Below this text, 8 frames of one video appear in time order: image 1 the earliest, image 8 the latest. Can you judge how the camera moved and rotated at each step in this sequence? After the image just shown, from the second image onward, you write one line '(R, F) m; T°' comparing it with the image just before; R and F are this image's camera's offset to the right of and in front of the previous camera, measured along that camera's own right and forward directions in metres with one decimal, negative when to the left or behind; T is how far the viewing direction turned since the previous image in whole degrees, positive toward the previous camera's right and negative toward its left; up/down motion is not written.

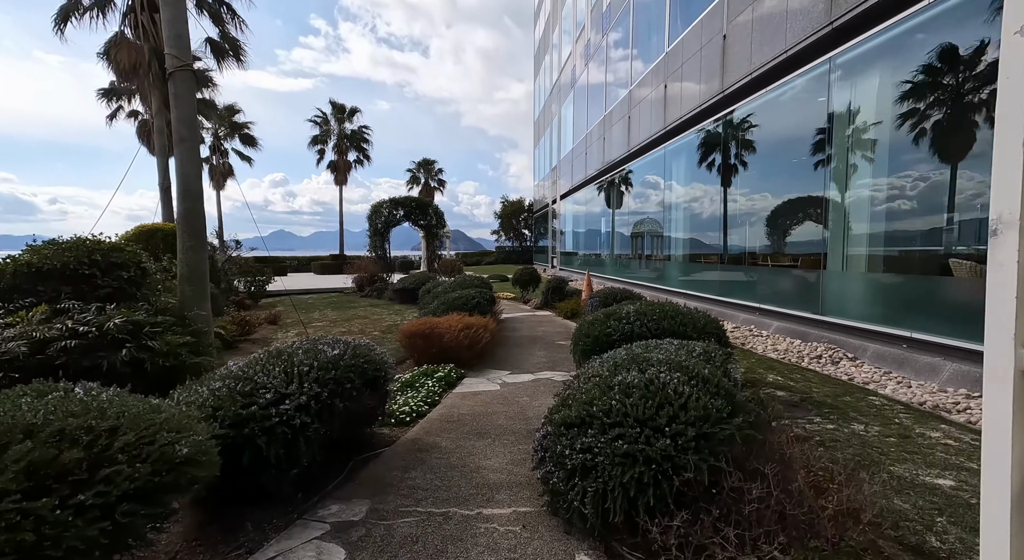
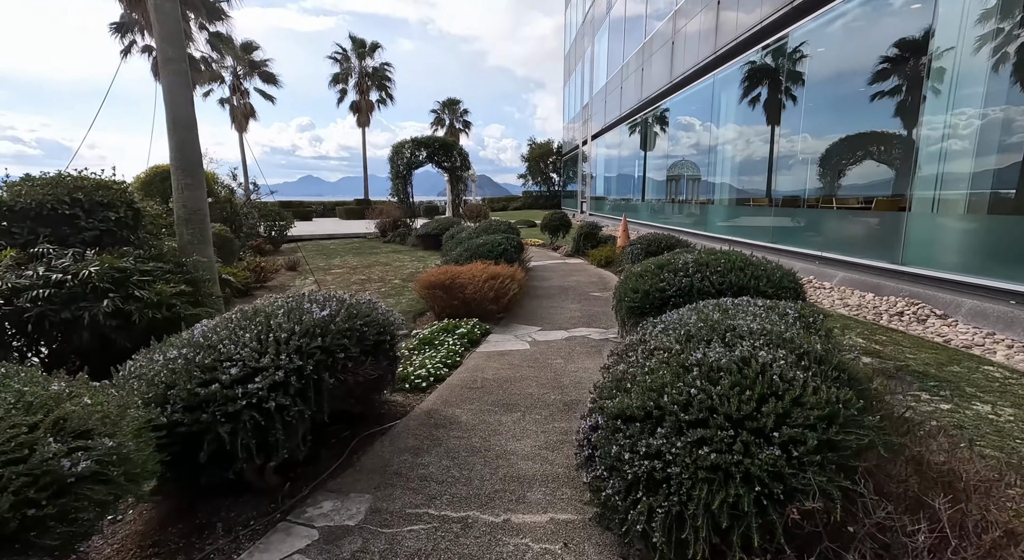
(-0.1, +0.8) m; -3°
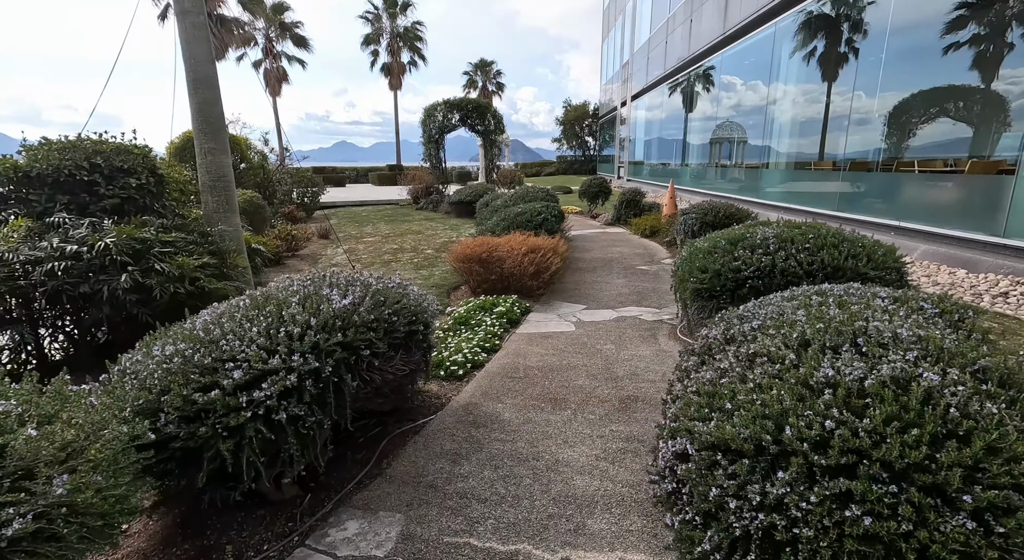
(-0.1, +0.5) m; -4°
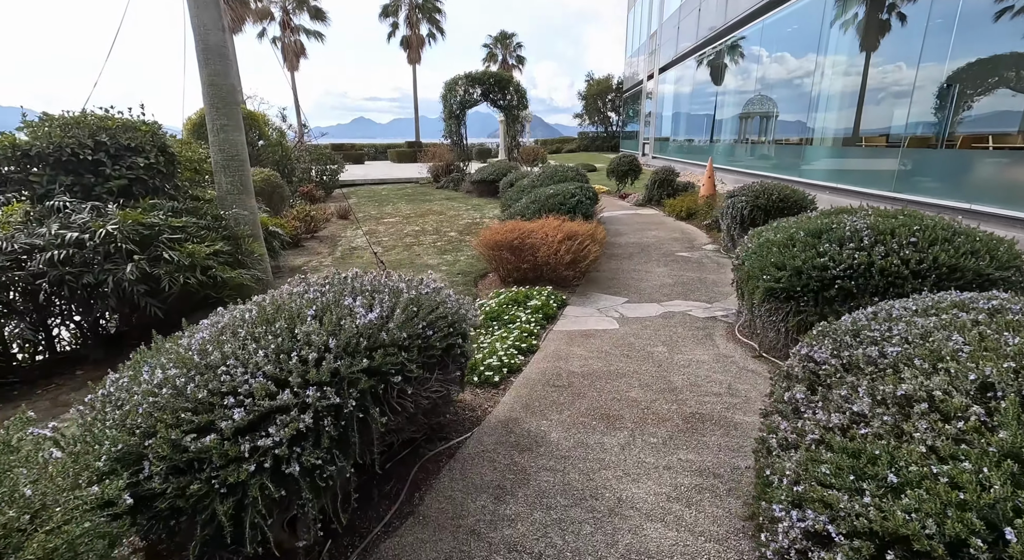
(-0.2, +0.4) m; -2°
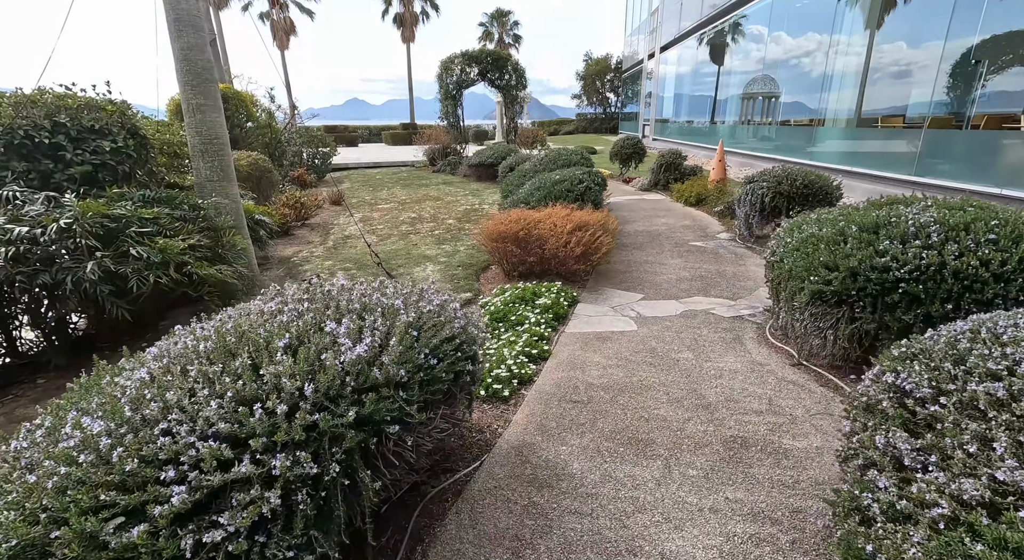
(-0.1, +0.4) m; 0°
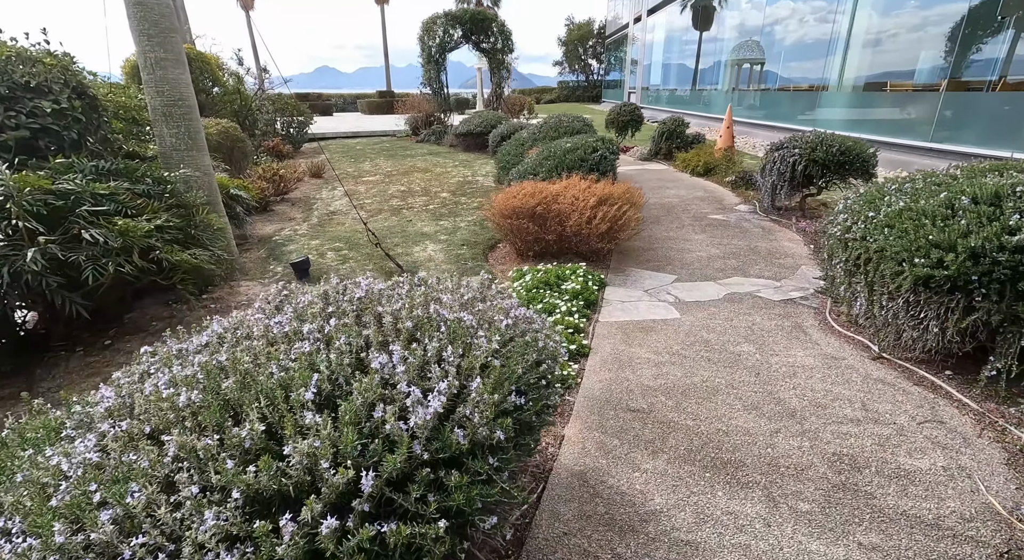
(-0.3, +0.5) m; +2°
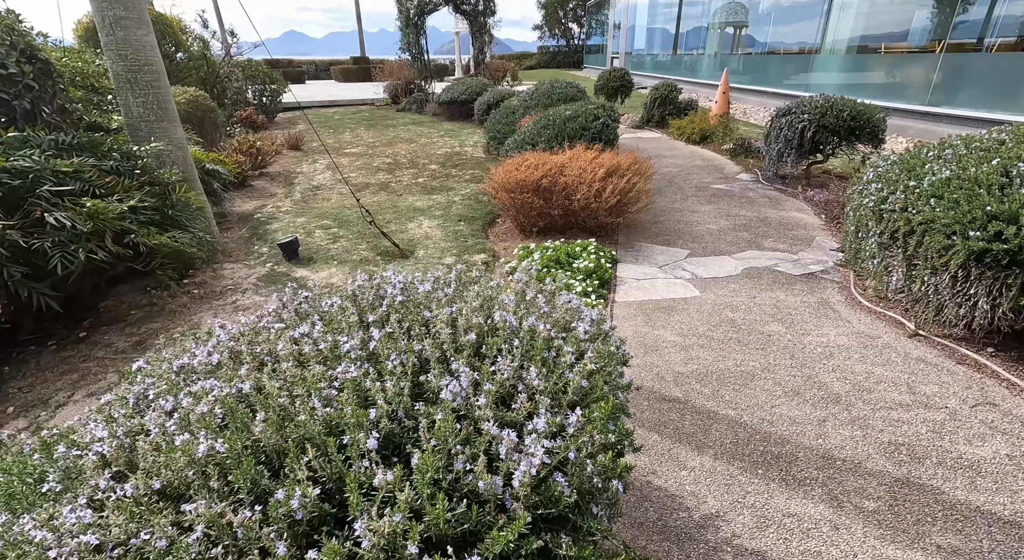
(-0.2, +0.2) m; +2°
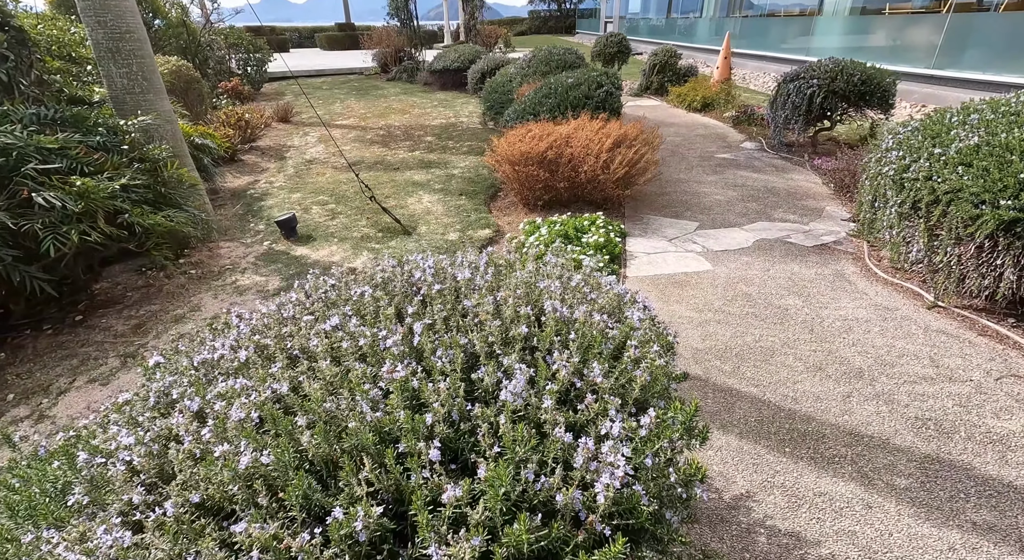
(-0.1, +0.1) m; +1°
